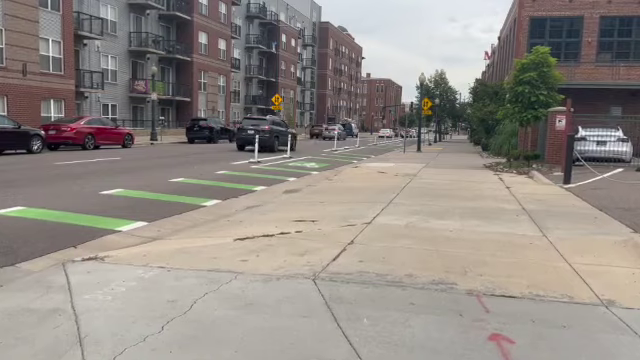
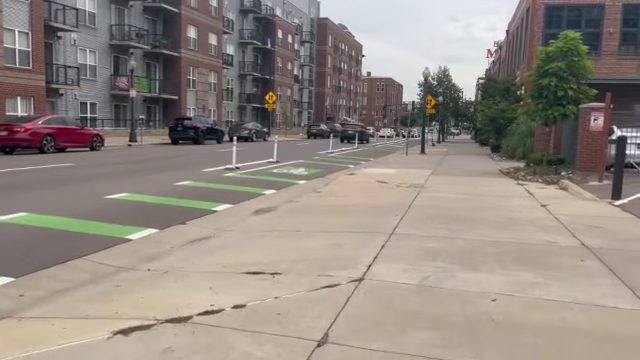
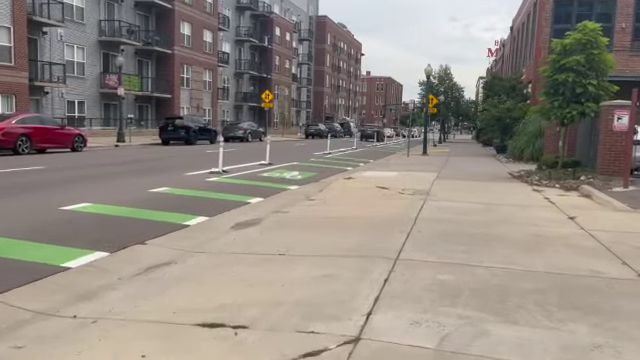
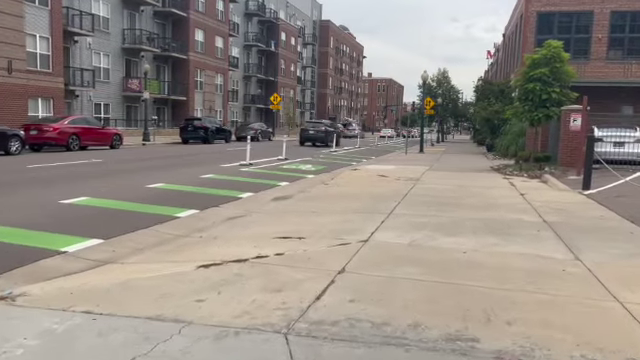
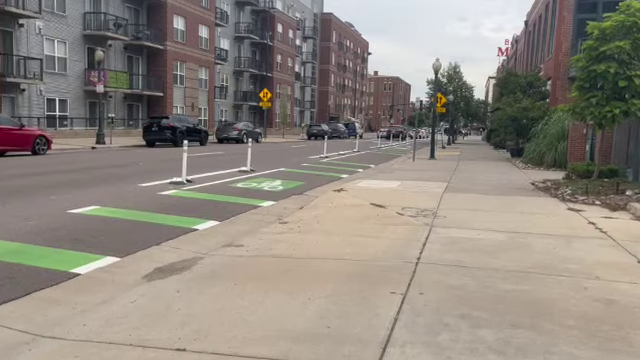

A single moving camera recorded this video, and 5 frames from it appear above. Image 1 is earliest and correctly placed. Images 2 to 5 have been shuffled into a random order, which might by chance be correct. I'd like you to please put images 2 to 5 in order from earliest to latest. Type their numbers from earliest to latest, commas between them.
4, 2, 3, 5
